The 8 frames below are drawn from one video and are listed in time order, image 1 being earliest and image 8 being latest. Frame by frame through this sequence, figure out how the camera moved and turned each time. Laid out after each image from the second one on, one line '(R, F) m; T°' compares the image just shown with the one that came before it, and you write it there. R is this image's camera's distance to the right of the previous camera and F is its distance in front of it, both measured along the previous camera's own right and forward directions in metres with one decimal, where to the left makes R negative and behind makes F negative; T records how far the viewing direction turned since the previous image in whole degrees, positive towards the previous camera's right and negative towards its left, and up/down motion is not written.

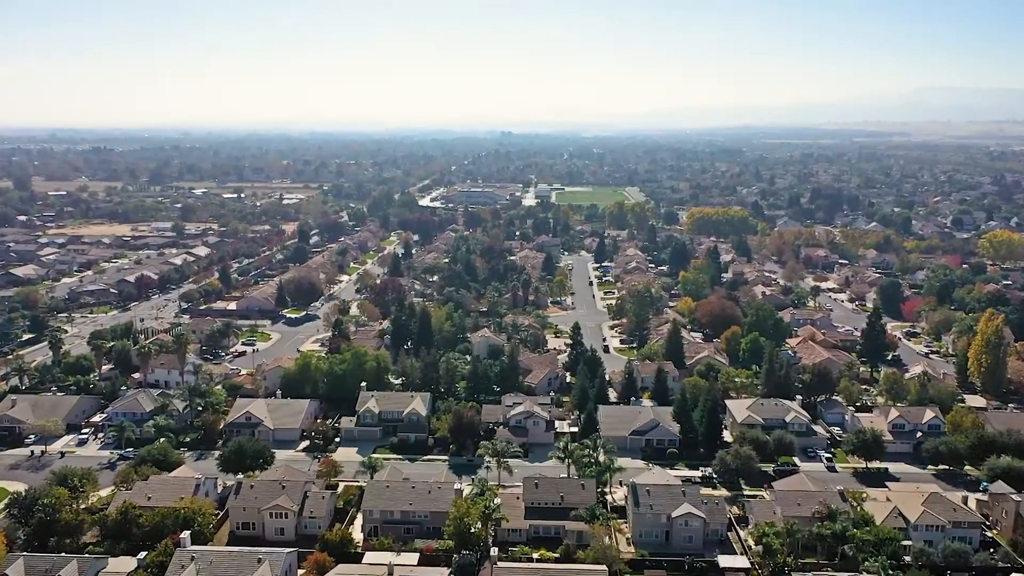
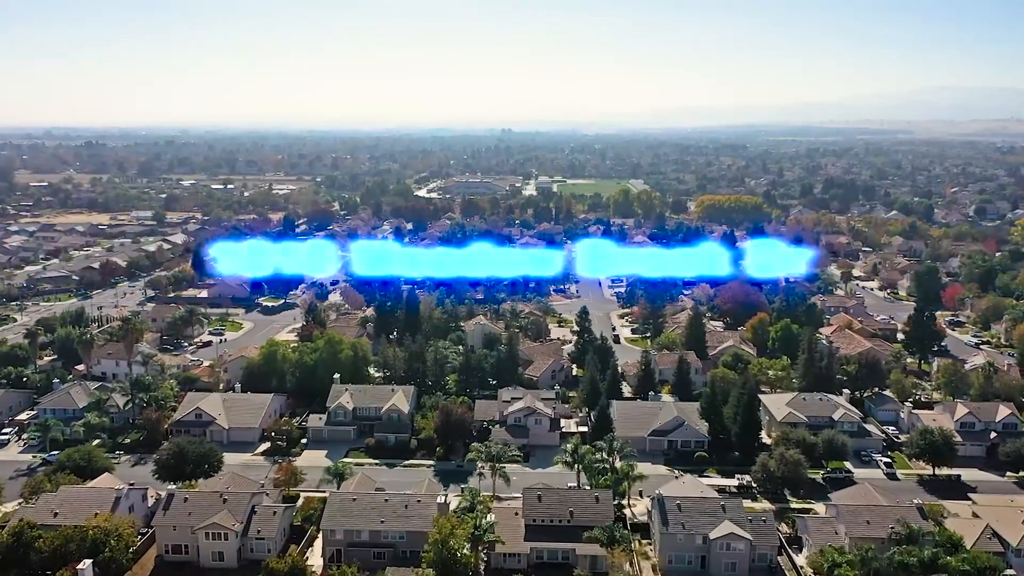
(+0.2, +10.2) m; 0°
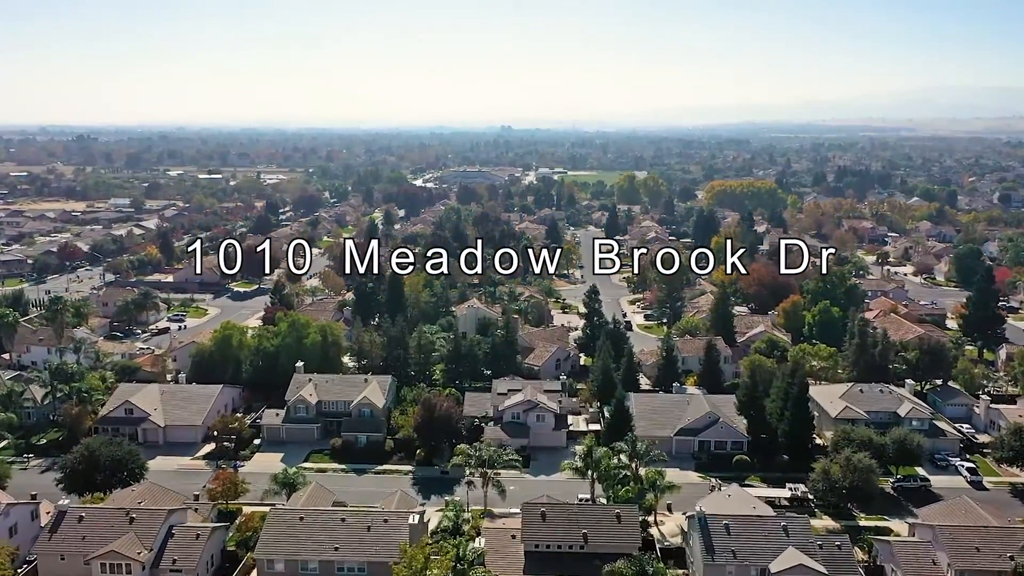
(+0.2, +10.0) m; 0°
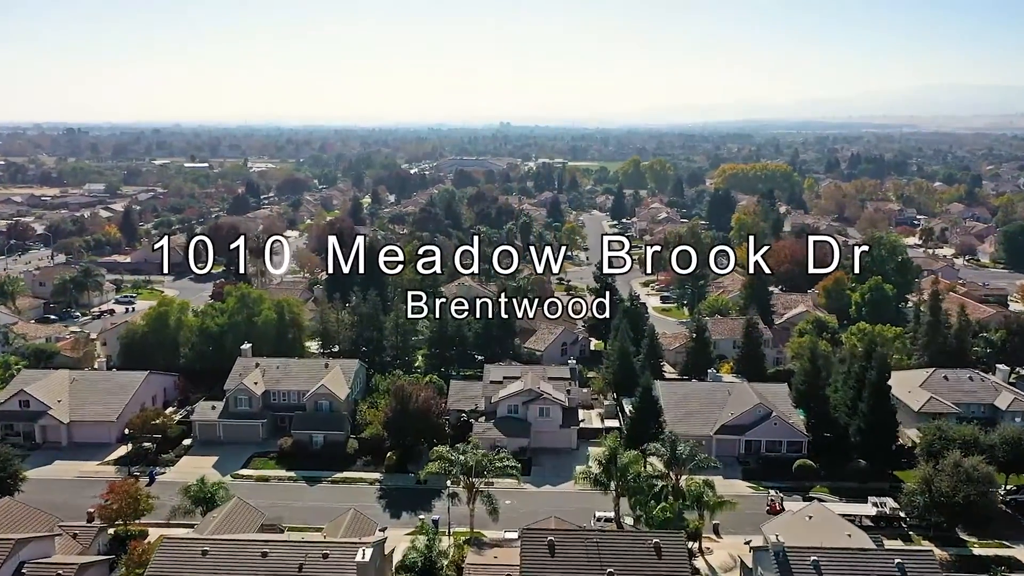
(+0.1, +9.8) m; 0°
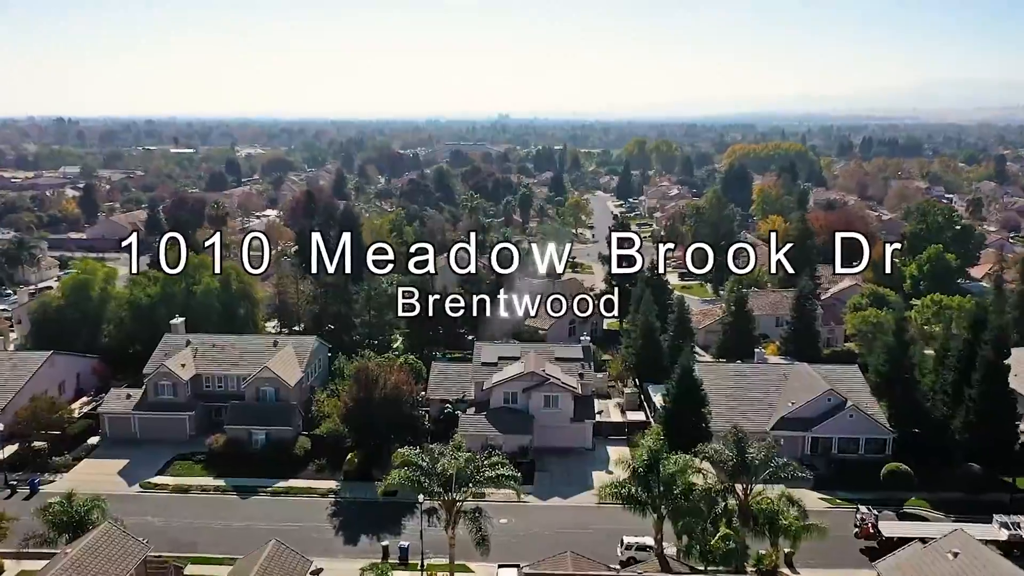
(+0.1, +8.3) m; 0°
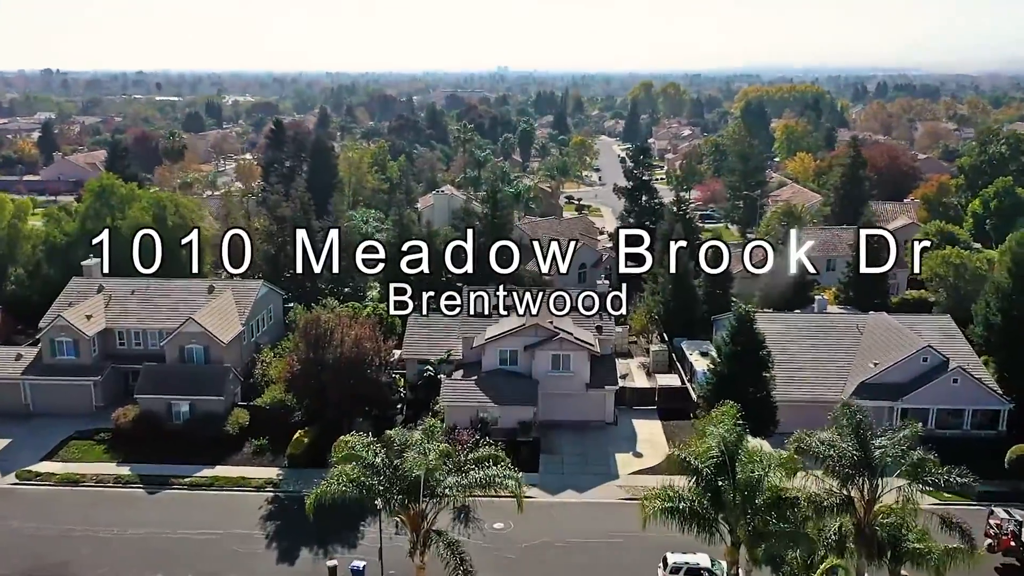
(0.0, +6.7) m; 0°
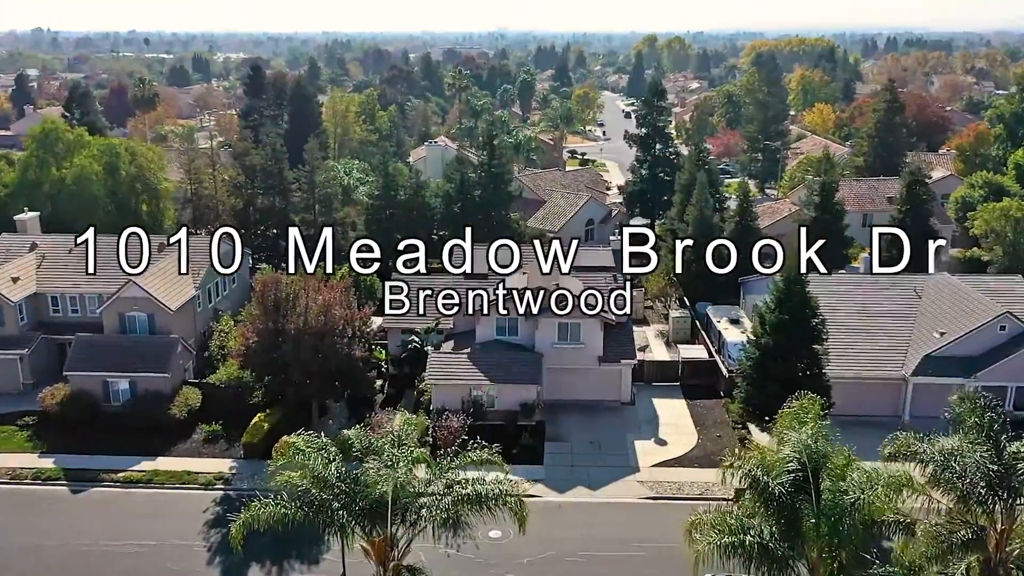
(0.0, +3.5) m; 0°
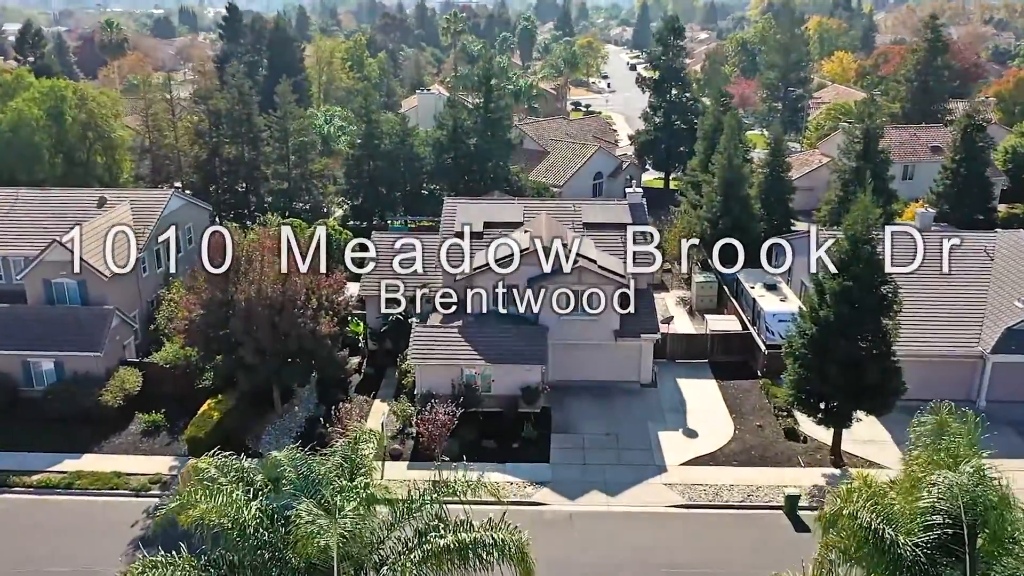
(0.0, +3.1) m; 0°
